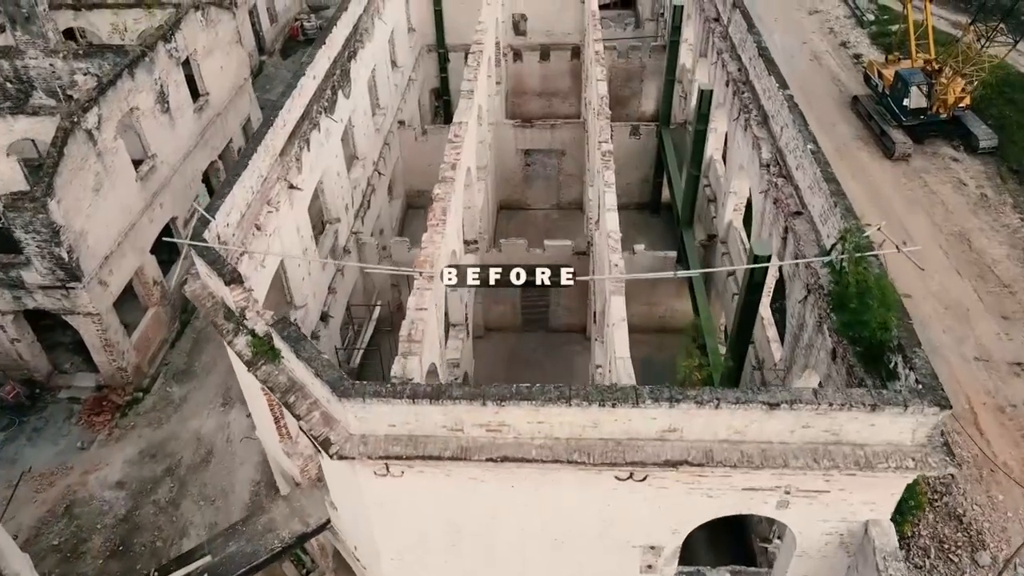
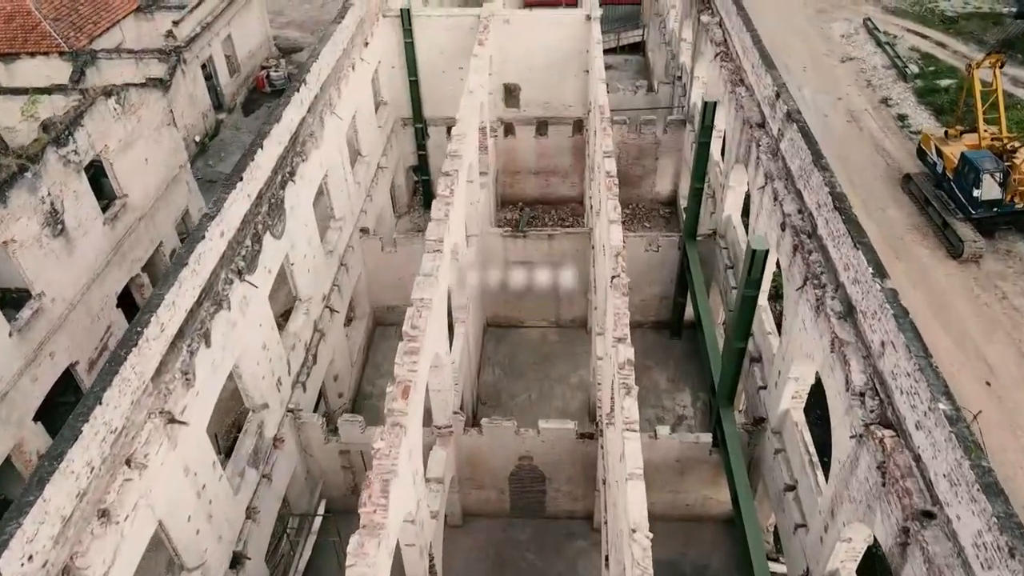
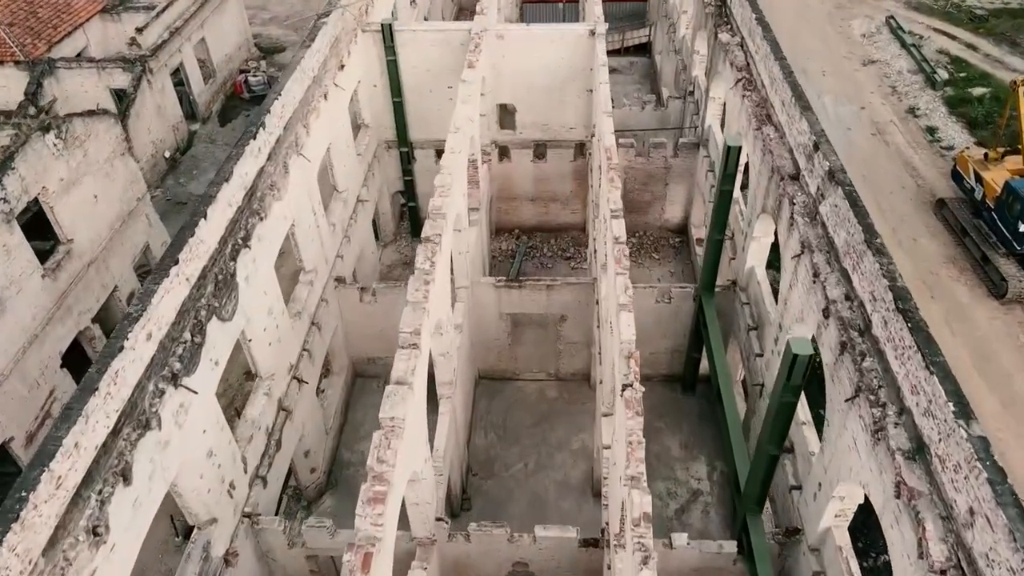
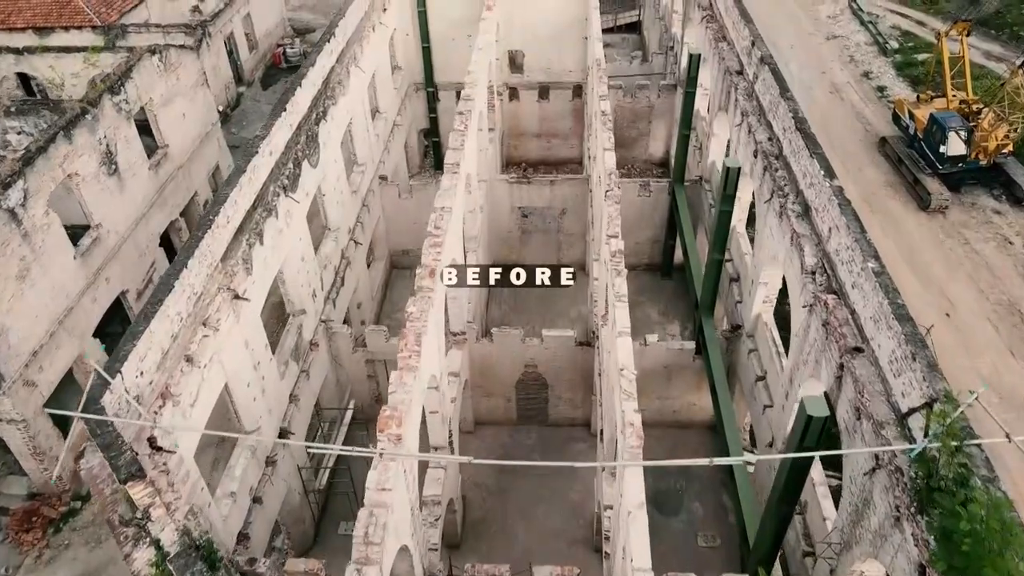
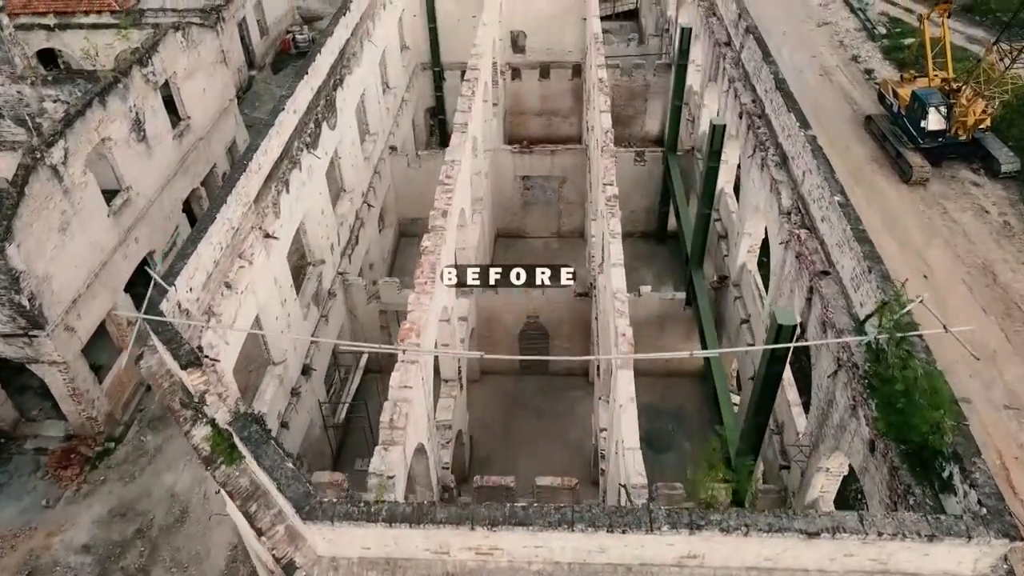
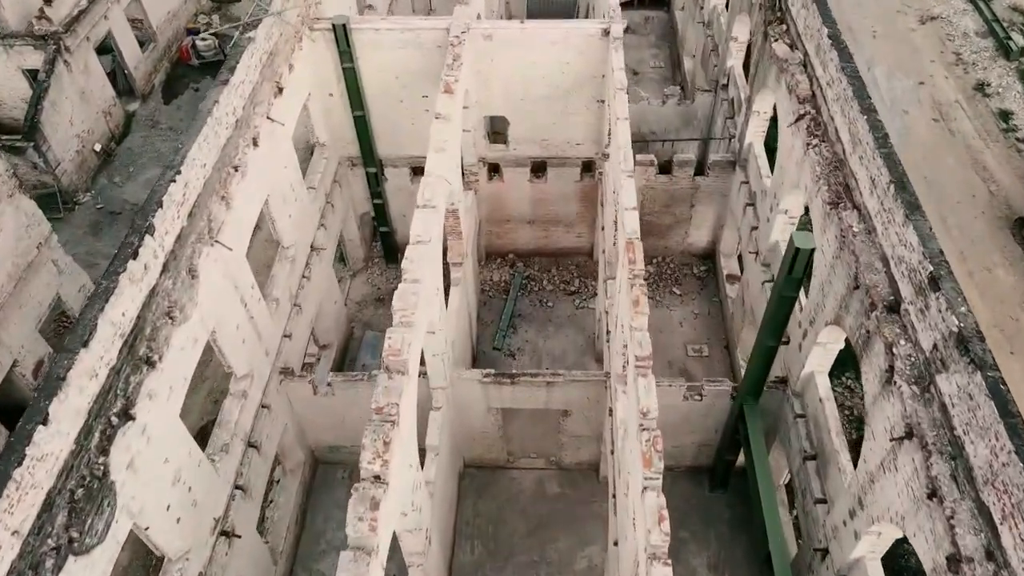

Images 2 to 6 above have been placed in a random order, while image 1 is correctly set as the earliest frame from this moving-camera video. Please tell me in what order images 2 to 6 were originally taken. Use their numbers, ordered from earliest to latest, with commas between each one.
5, 4, 2, 3, 6
